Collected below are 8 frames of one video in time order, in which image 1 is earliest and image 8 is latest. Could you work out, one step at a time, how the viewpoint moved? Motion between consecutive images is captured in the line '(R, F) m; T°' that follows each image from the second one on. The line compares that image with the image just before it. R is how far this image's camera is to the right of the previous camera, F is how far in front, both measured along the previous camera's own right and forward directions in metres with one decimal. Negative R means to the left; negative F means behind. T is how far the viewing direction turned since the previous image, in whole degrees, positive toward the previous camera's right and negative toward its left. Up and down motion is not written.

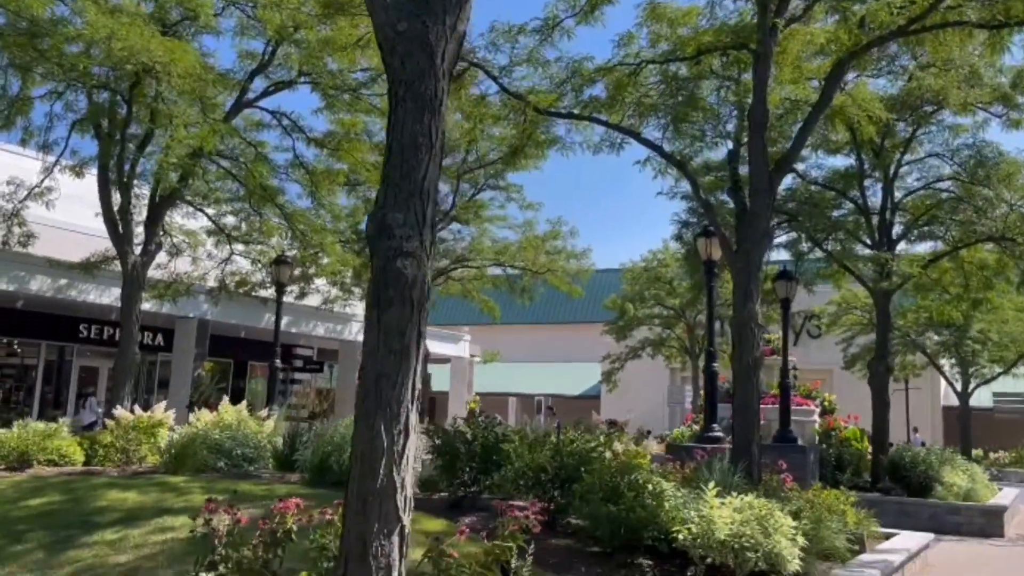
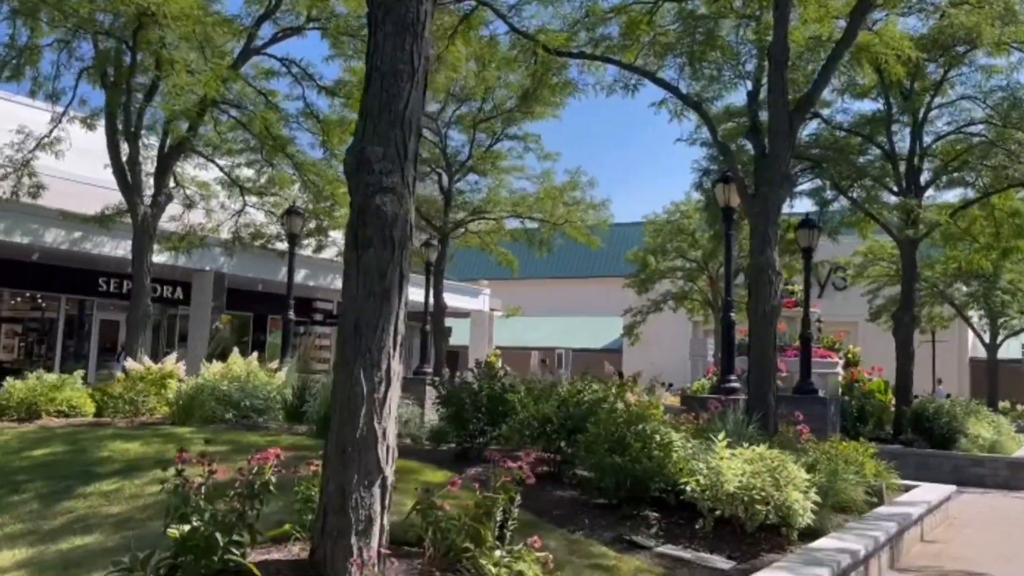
(+0.2, +0.3) m; -2°
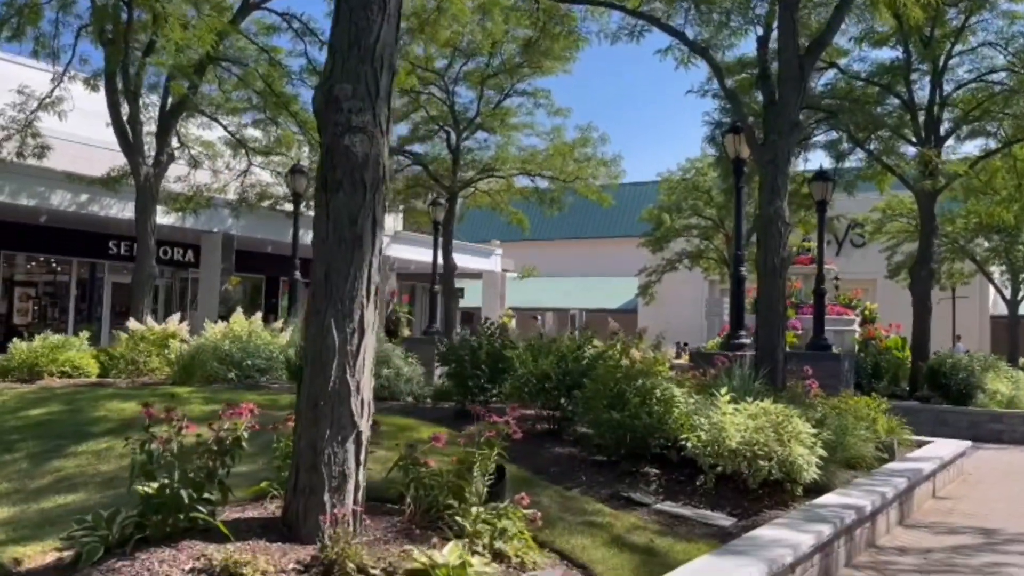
(+0.2, +0.3) m; -1°
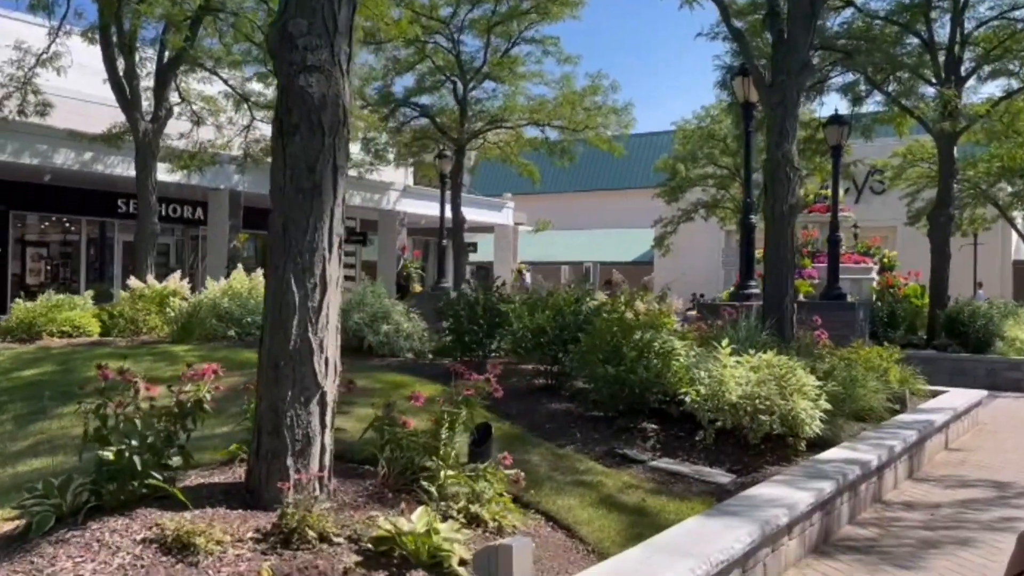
(+0.2, +0.3) m; -1°
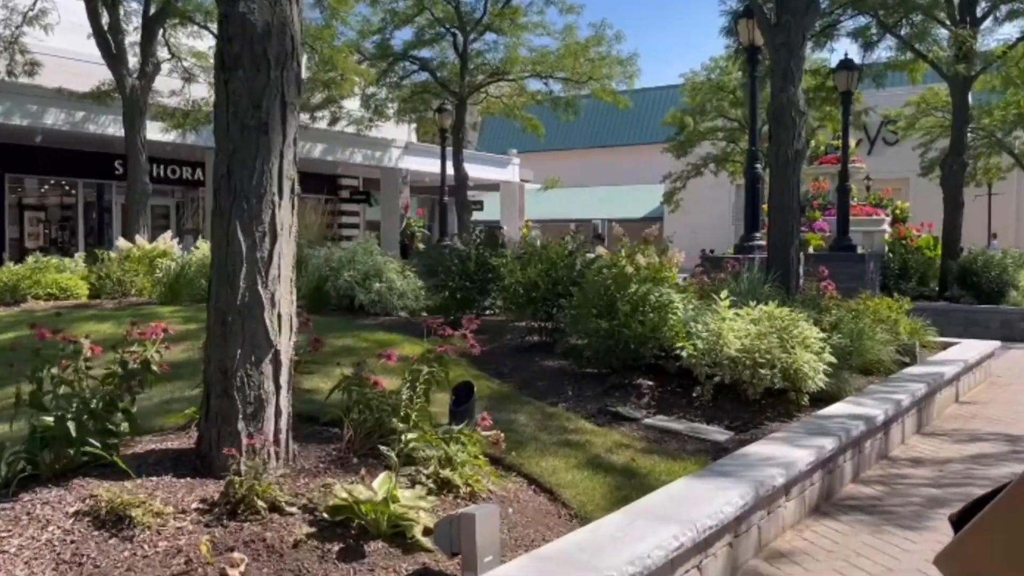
(+0.2, +0.4) m; -1°
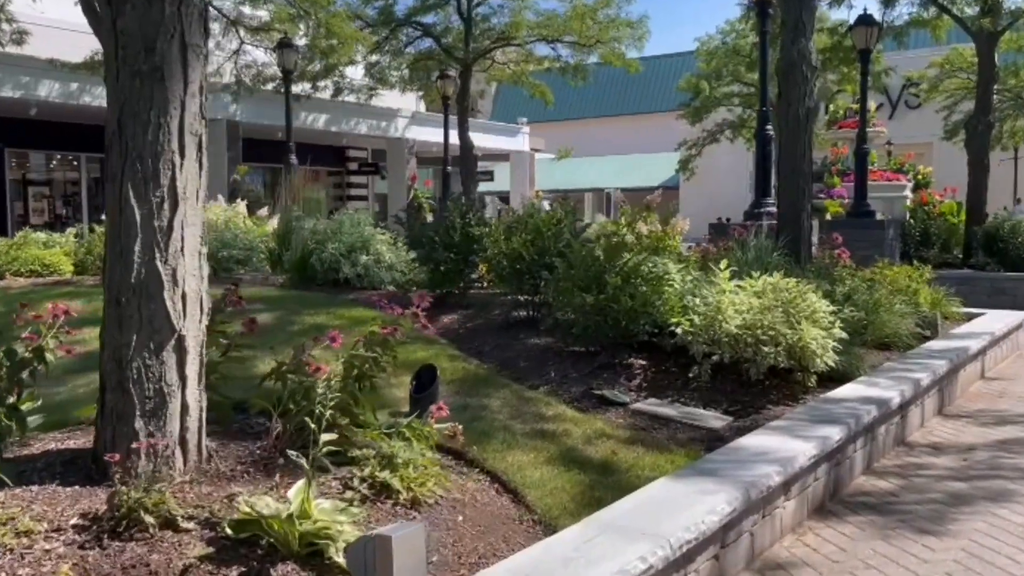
(+0.3, +0.6) m; -1°
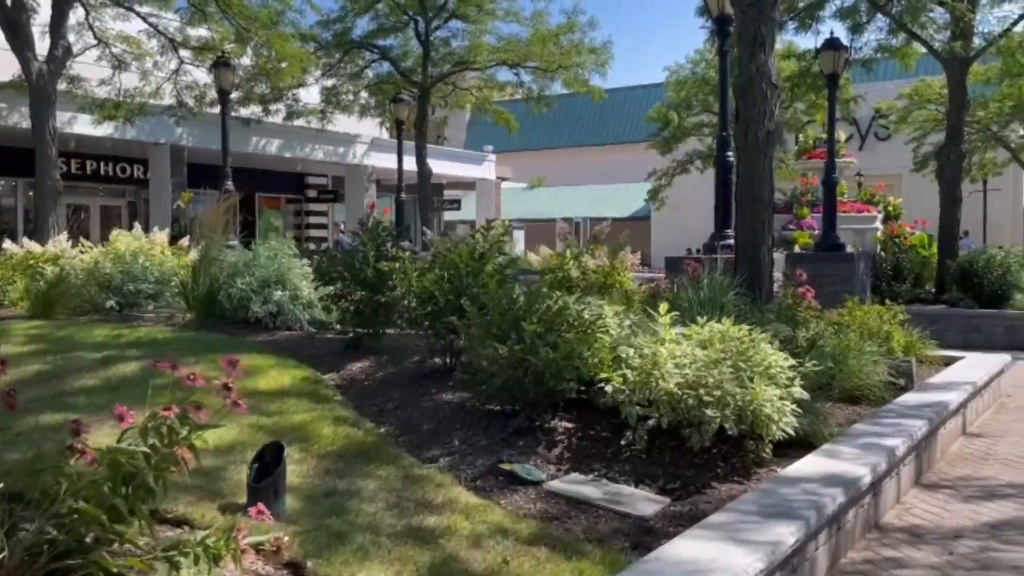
(+0.5, +1.1) m; +2°
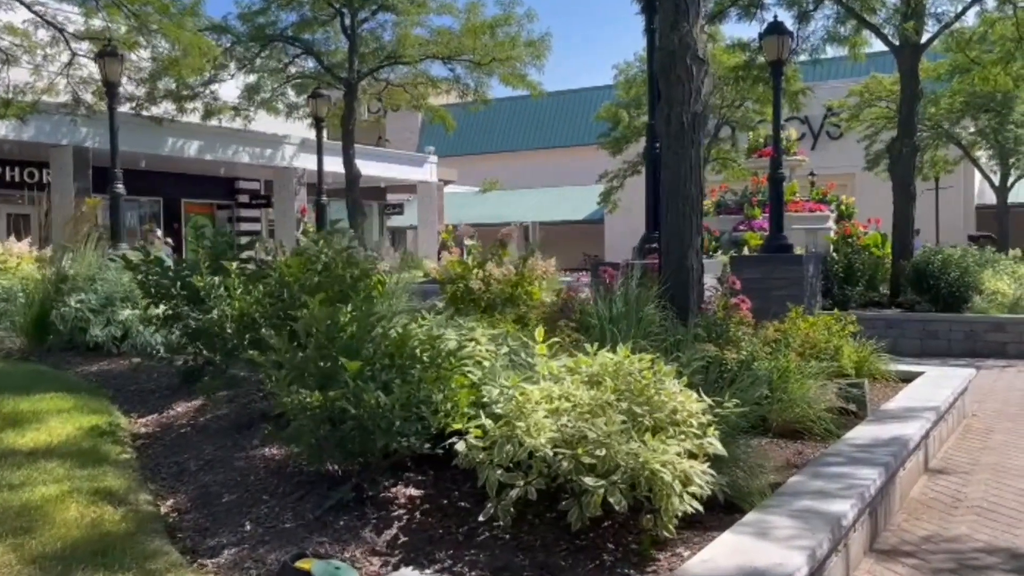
(+0.7, +1.4) m; +3°
